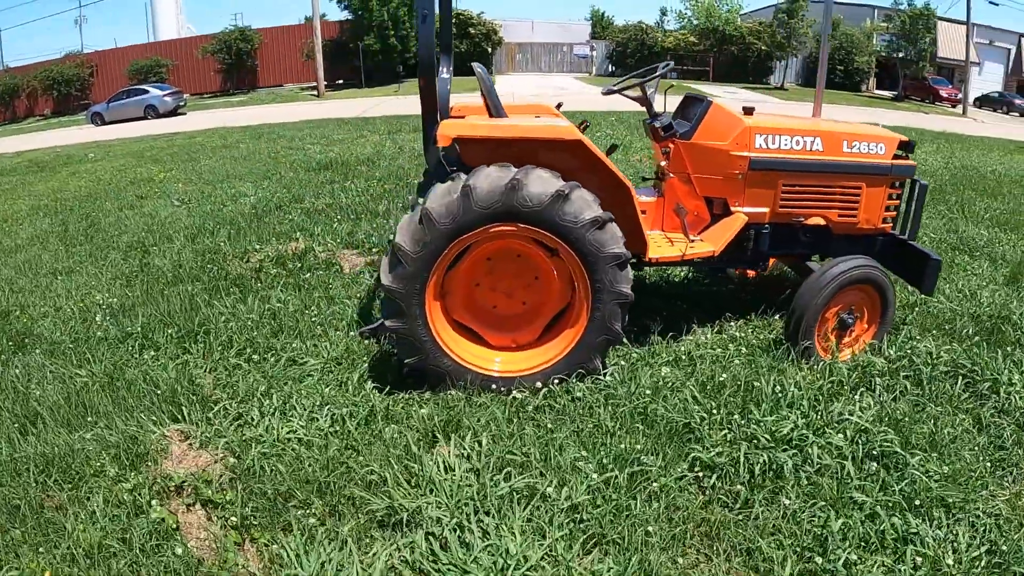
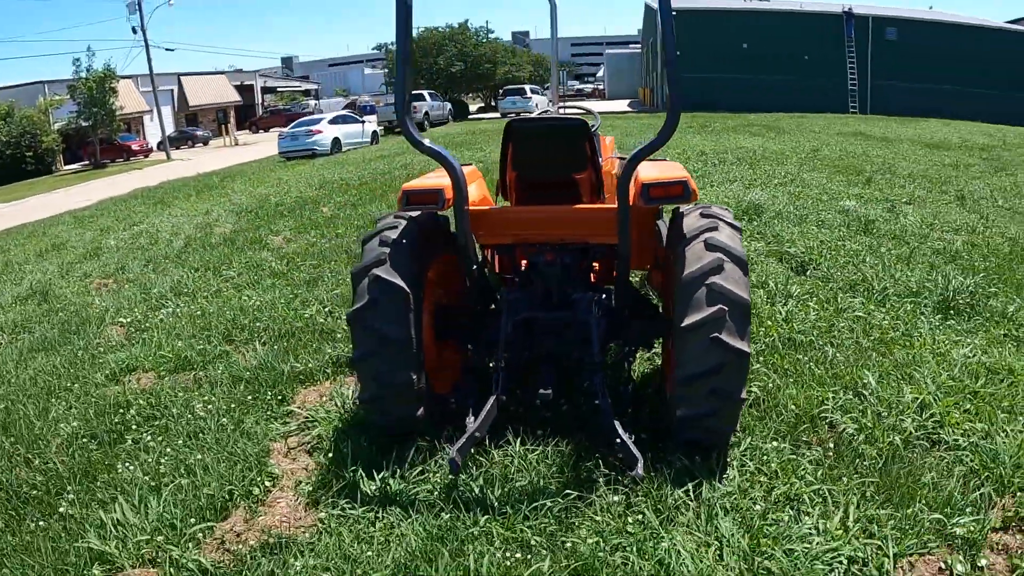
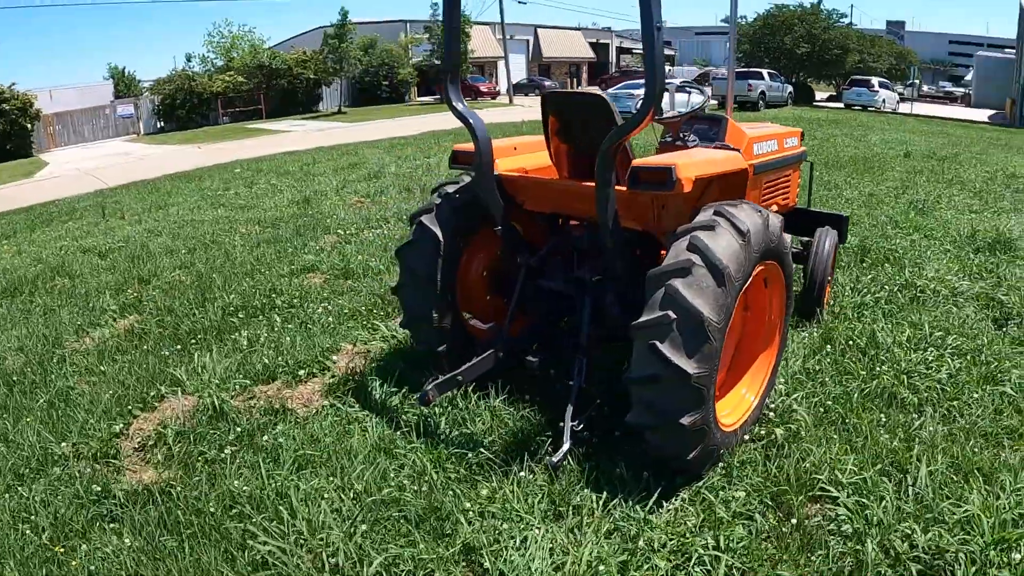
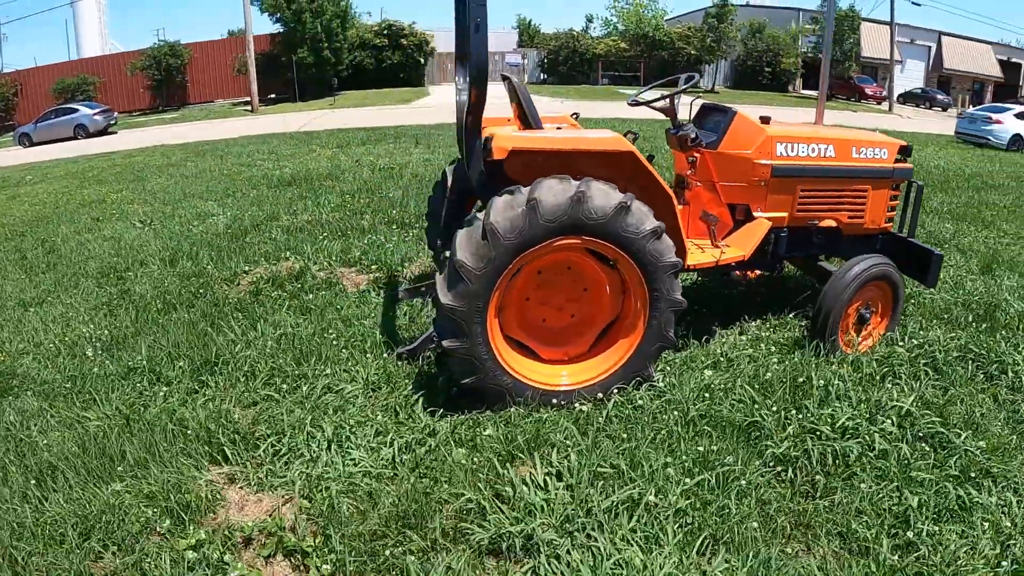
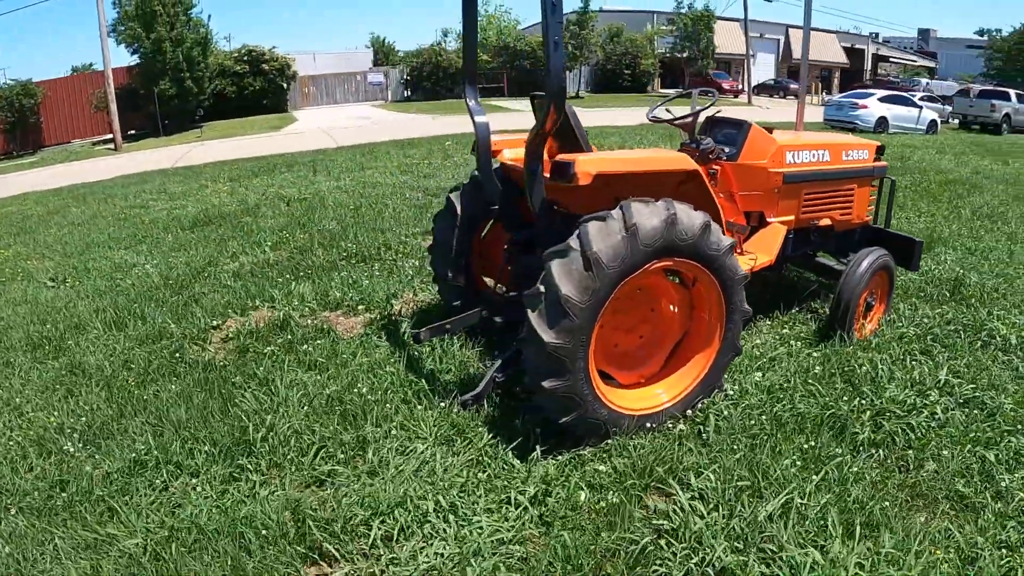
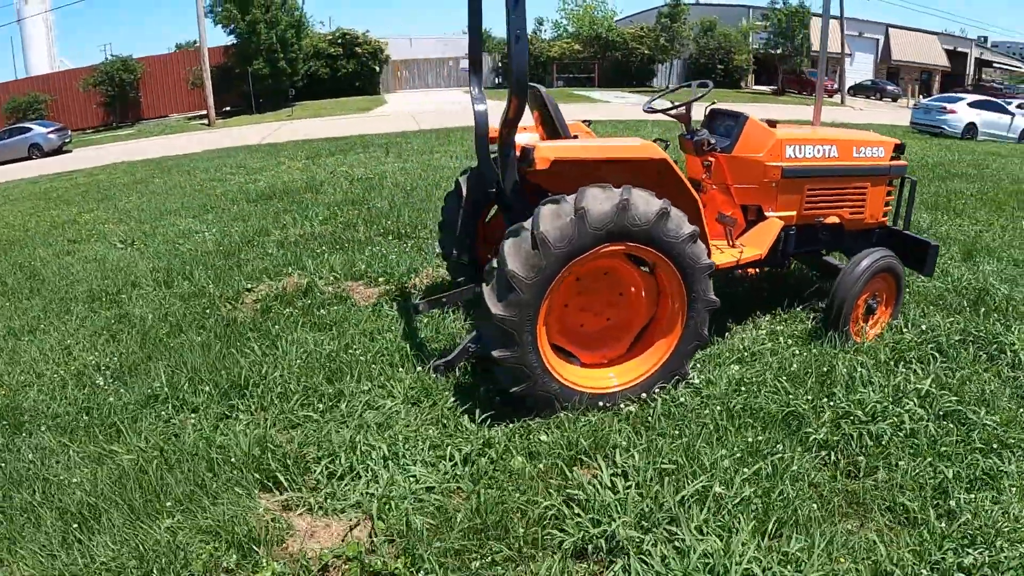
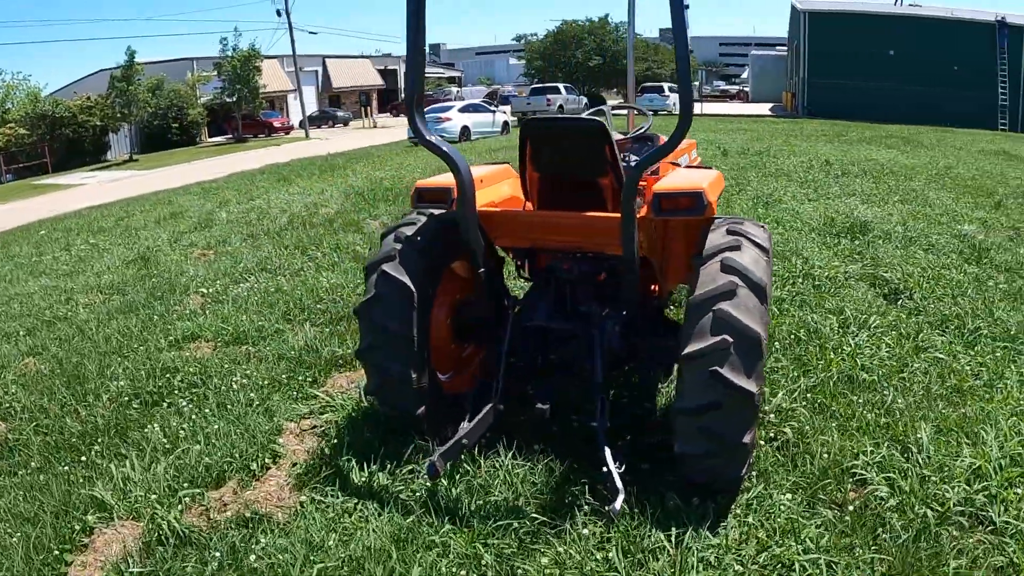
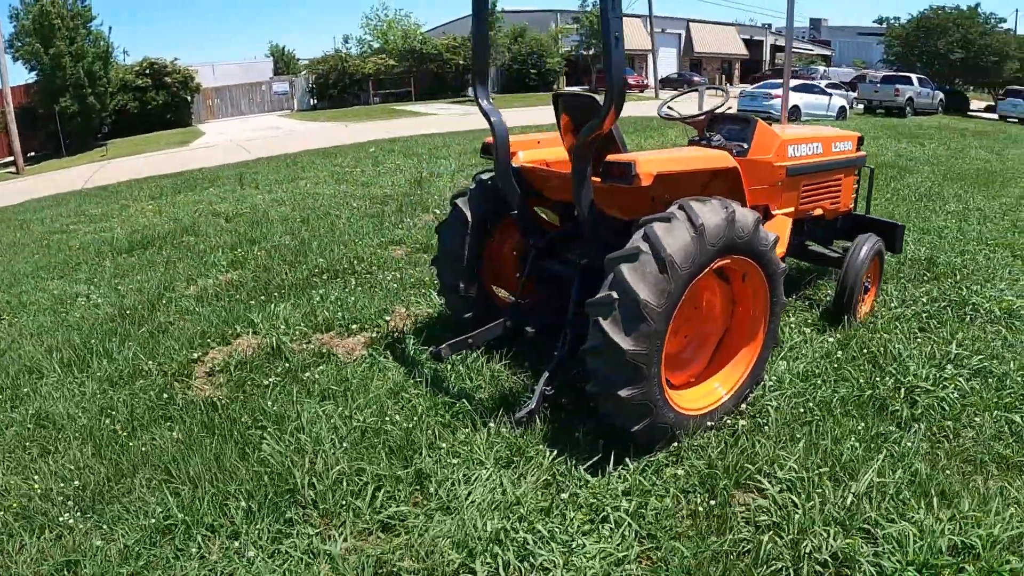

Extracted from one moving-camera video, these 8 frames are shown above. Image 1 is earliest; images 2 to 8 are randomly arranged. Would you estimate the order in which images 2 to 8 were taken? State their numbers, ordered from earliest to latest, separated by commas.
4, 6, 5, 8, 3, 7, 2
